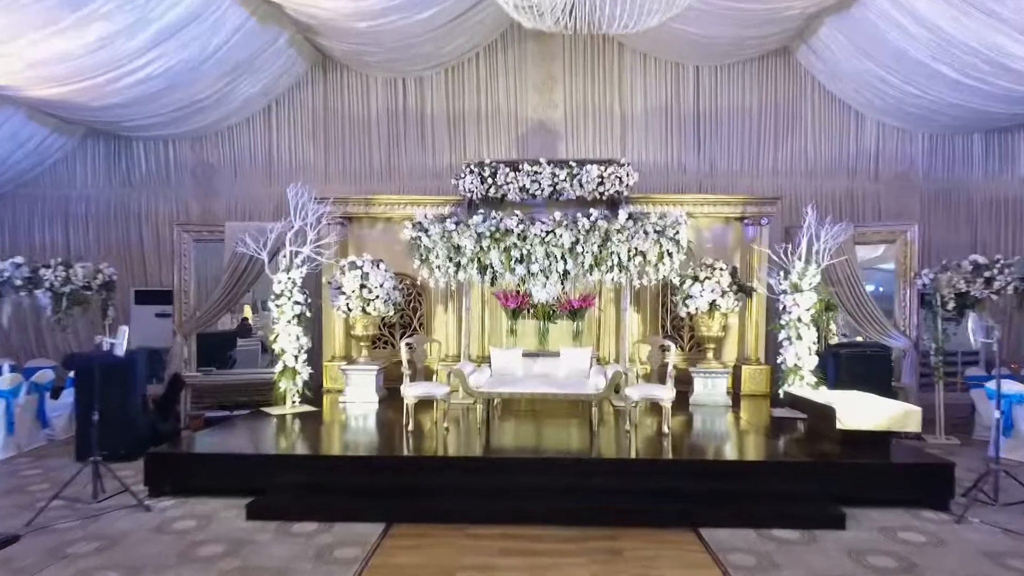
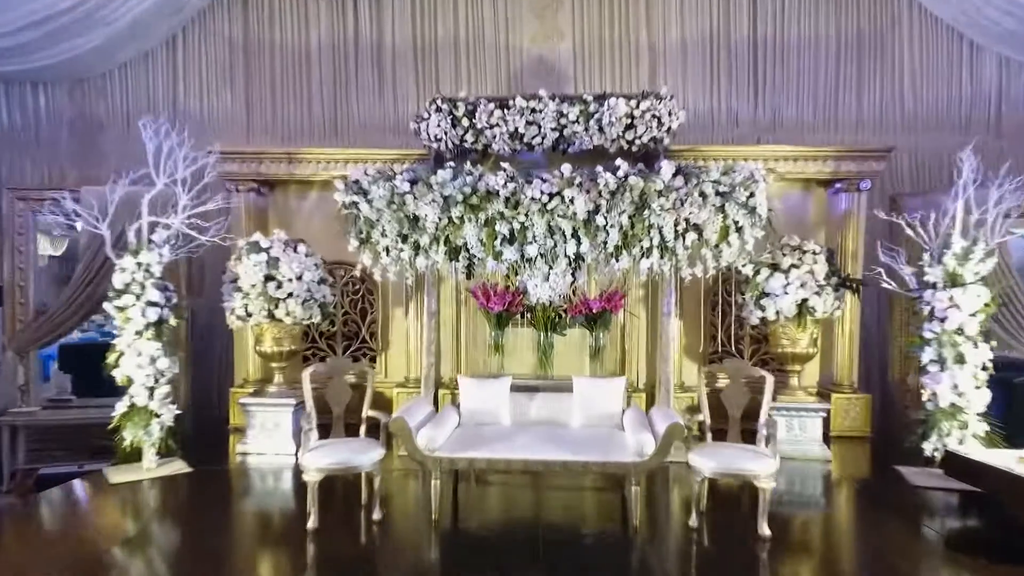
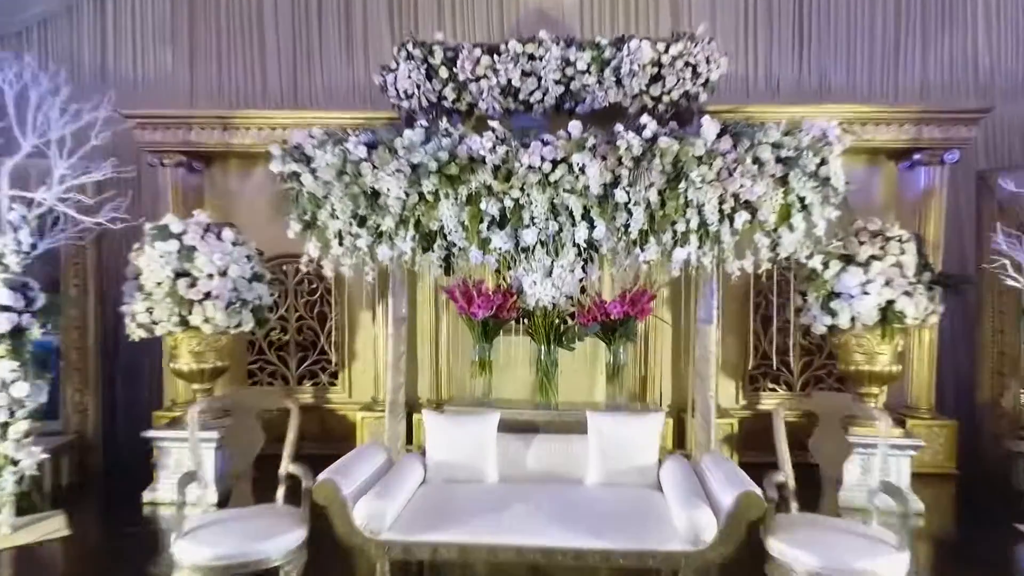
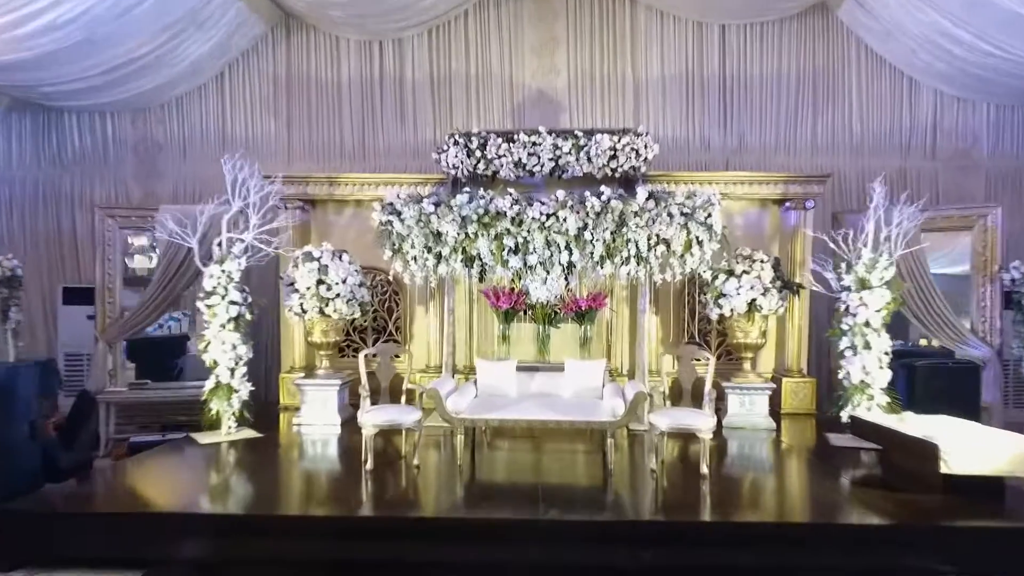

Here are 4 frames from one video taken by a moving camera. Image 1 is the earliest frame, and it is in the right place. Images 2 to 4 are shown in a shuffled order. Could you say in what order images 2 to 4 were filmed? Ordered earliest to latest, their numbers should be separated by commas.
4, 2, 3
